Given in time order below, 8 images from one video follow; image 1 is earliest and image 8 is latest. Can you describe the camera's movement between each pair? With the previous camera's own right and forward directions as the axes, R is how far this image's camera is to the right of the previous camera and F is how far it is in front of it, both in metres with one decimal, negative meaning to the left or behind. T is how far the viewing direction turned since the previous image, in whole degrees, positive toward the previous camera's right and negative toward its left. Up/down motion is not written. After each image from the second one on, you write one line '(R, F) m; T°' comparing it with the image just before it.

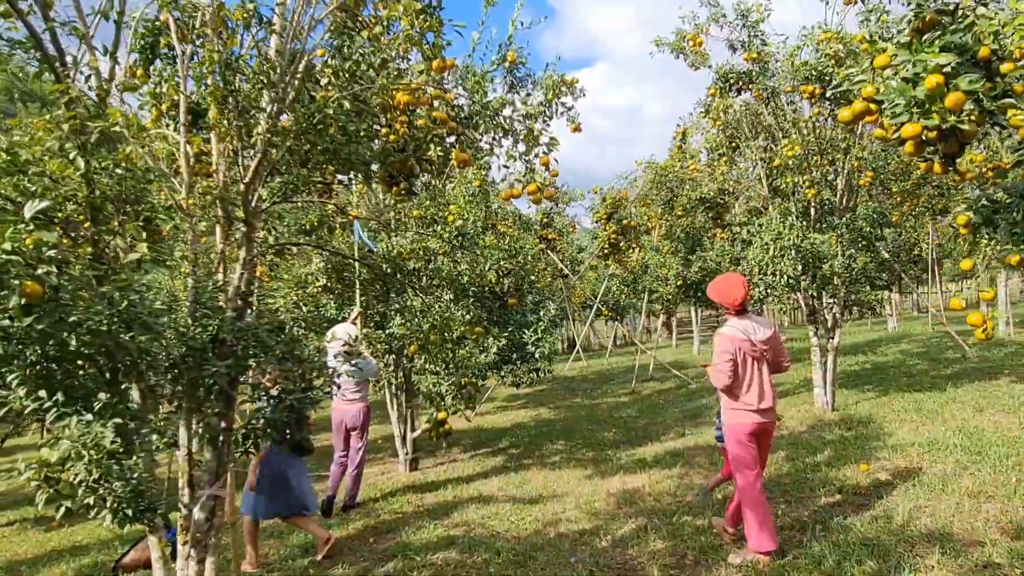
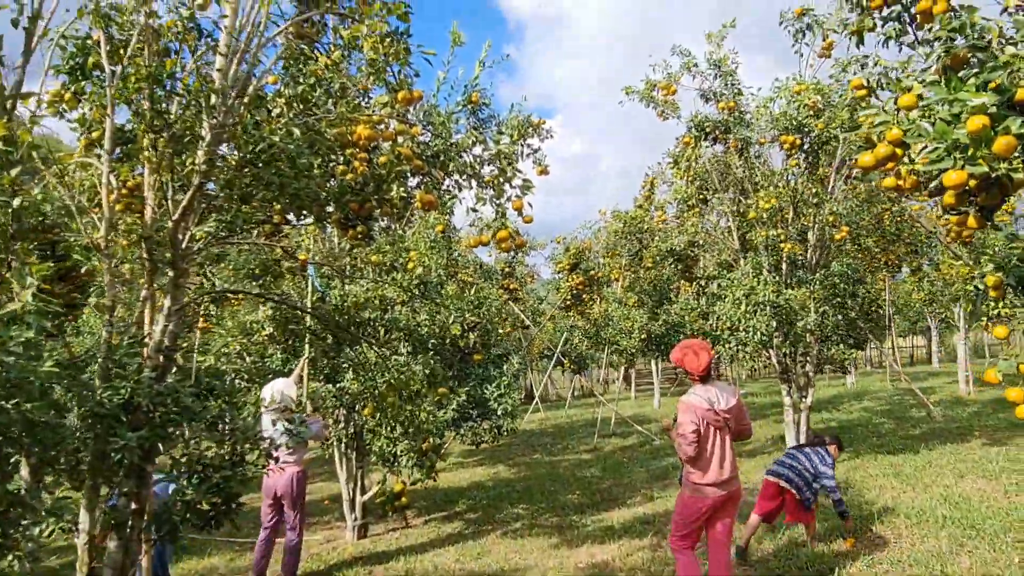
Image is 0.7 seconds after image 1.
(0.0, +0.3) m; +3°
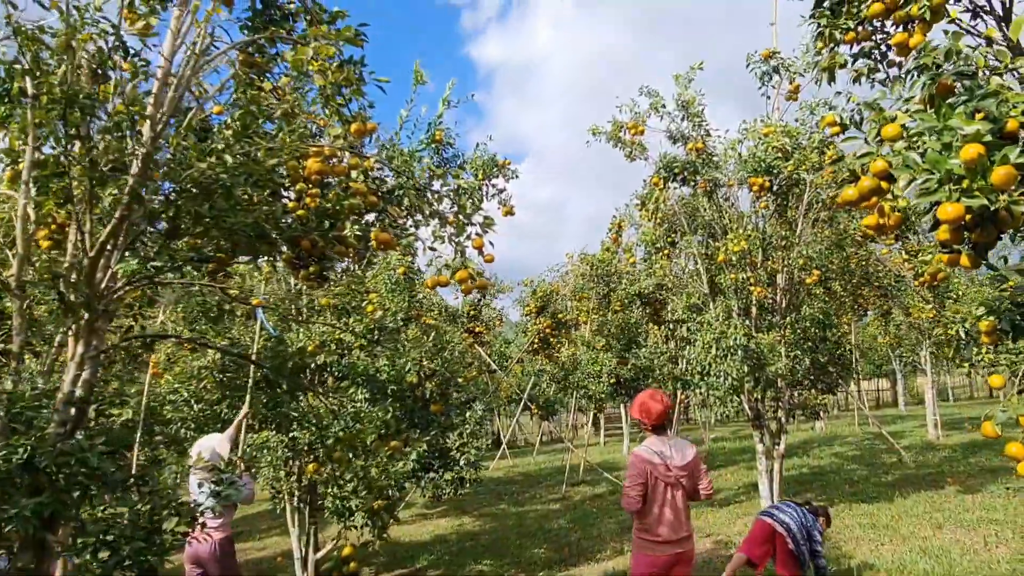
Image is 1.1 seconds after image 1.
(0.0, +0.2) m; +2°
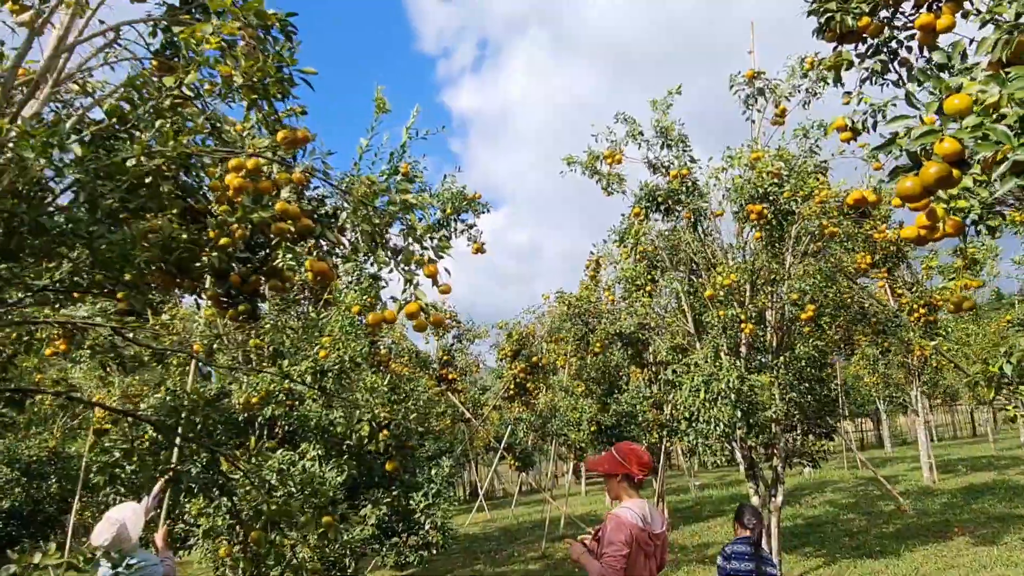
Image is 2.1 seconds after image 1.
(+0.1, +0.5) m; +2°
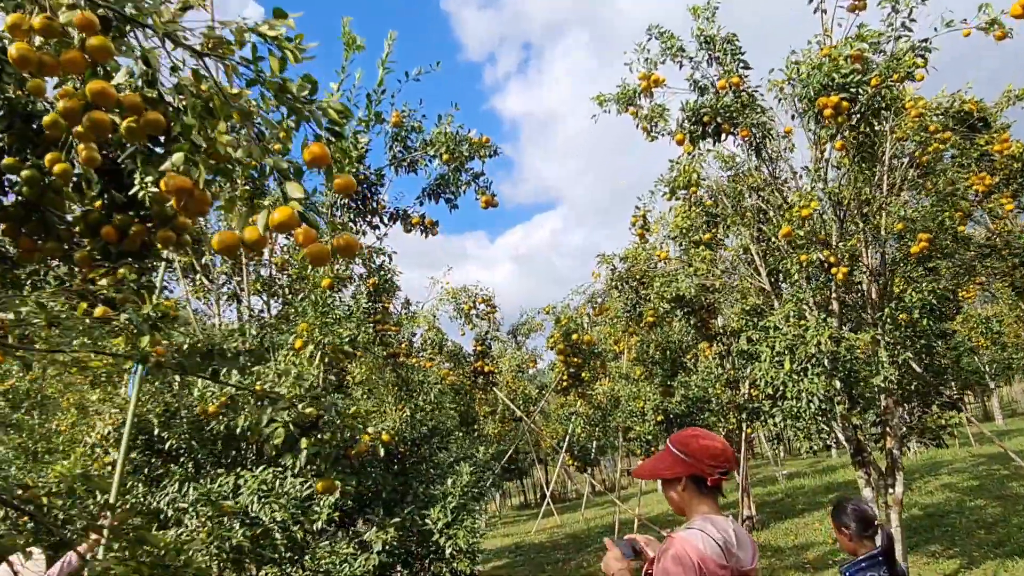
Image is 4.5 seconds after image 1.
(+0.2, +1.0) m; -5°
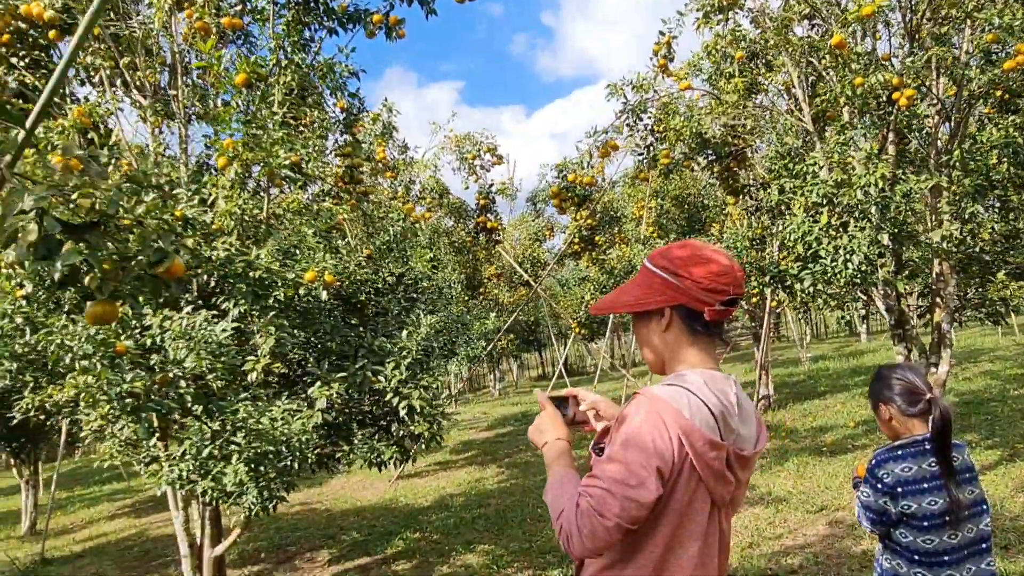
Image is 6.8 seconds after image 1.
(+0.3, +0.7) m; -2°
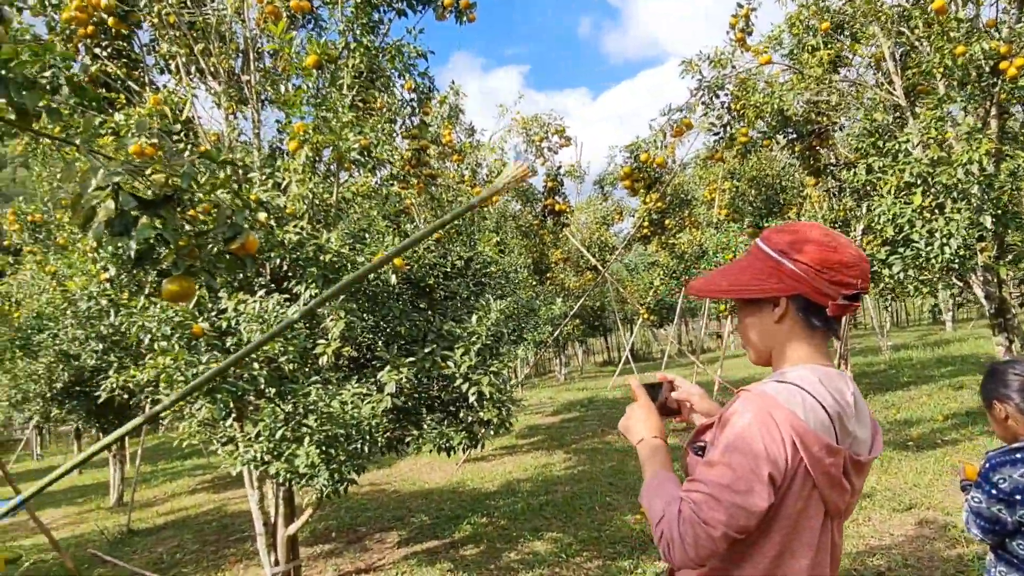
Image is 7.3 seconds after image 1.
(0.0, +0.1) m; -5°
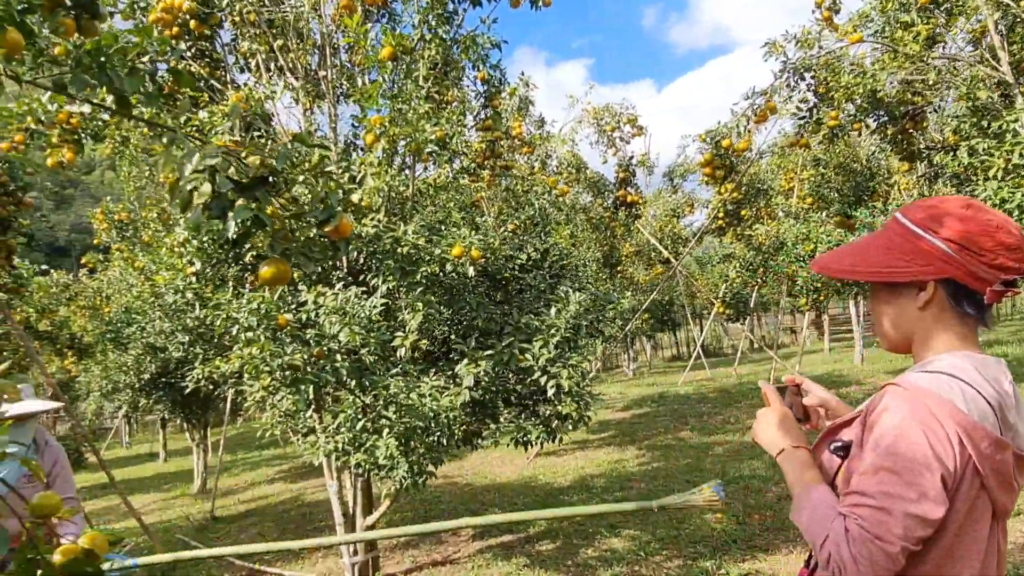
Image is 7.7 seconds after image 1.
(-0.1, +0.1) m; -5°
